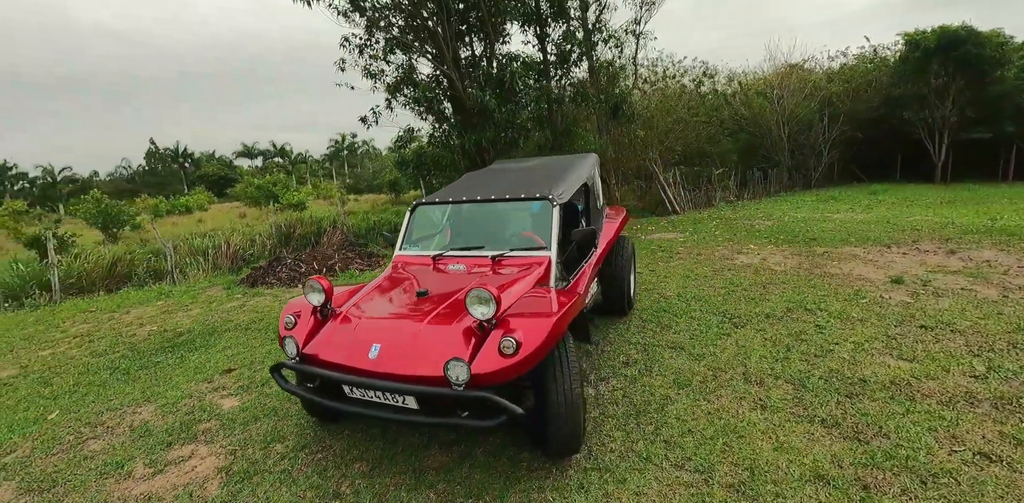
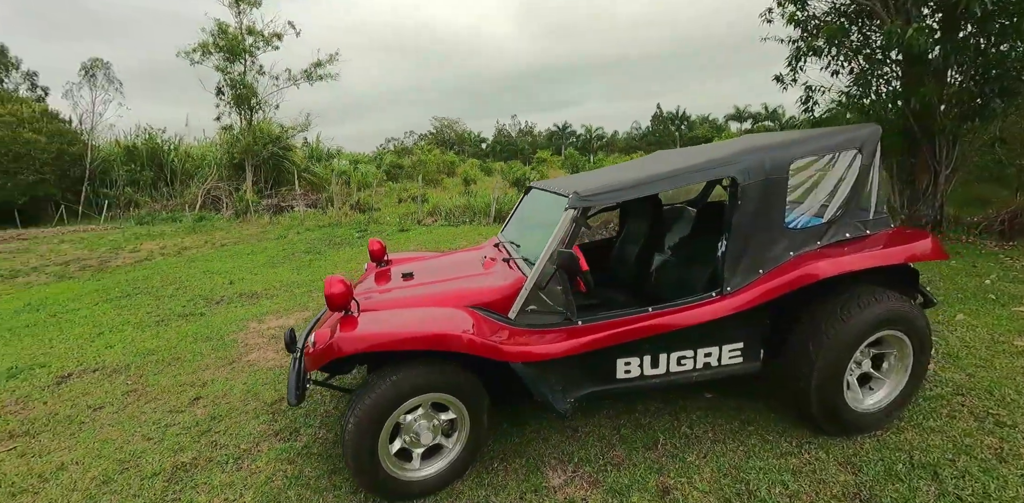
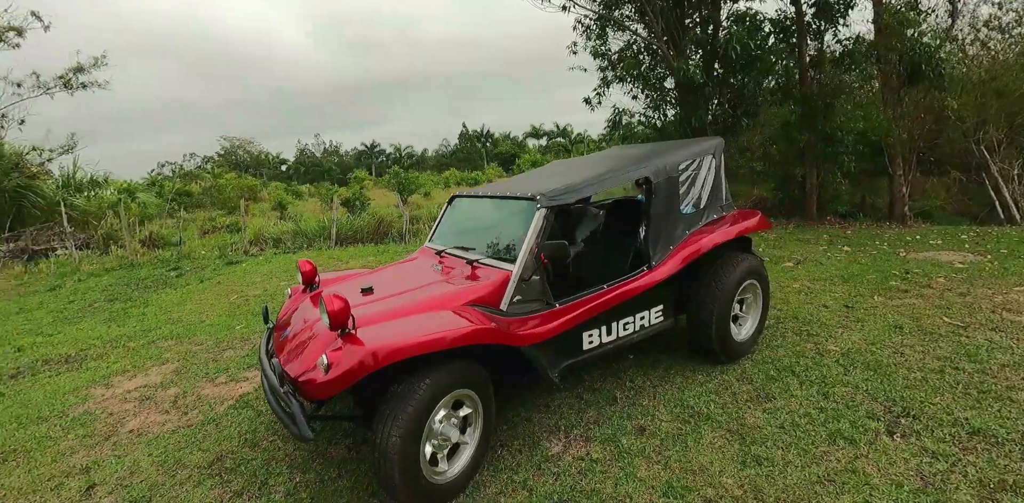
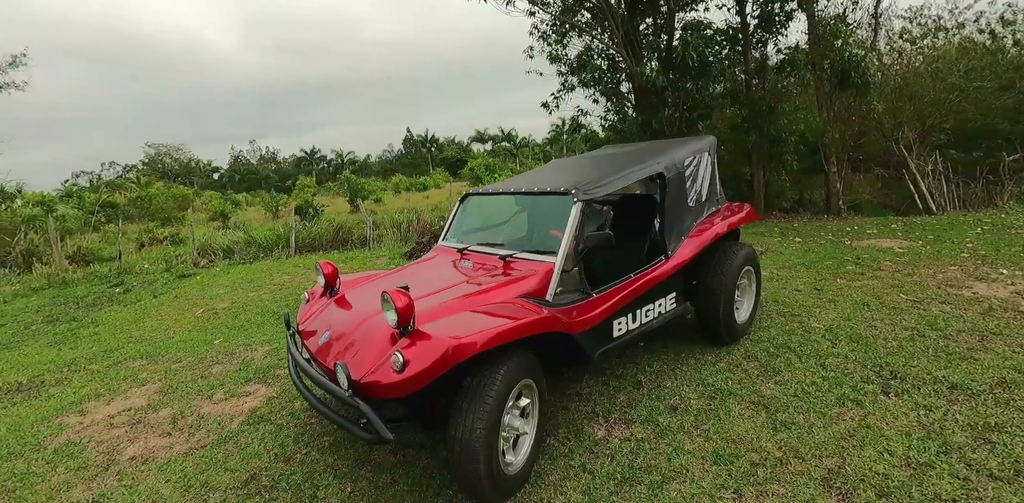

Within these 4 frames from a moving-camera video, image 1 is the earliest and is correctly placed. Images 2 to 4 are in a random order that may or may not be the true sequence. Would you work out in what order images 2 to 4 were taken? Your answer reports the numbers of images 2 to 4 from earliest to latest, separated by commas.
4, 3, 2
